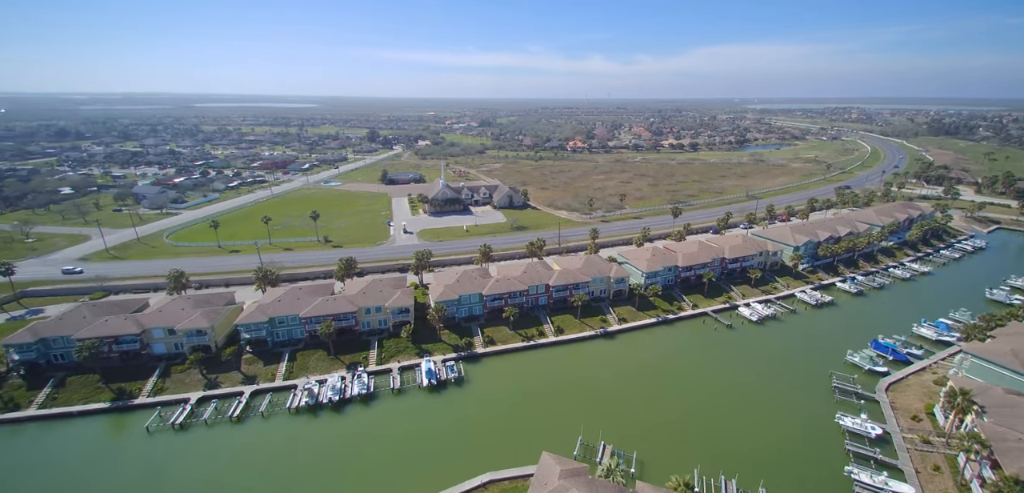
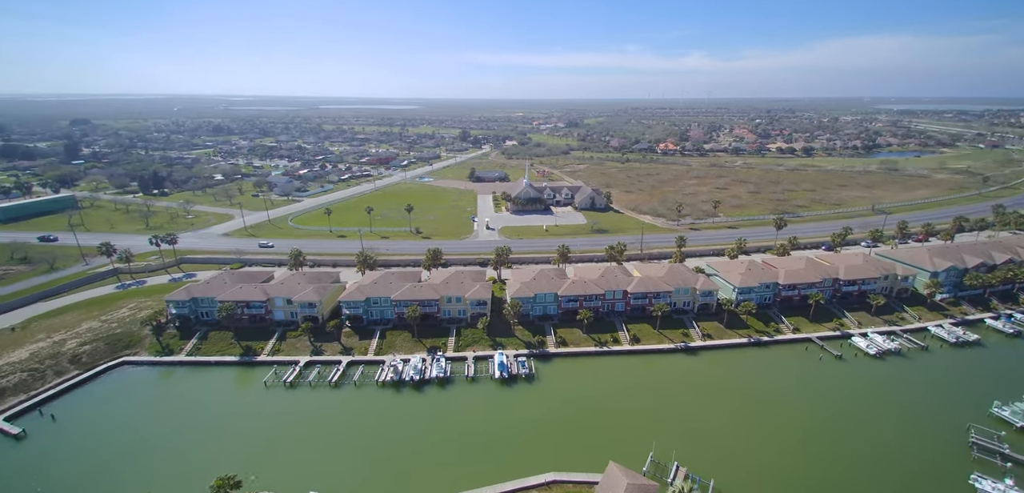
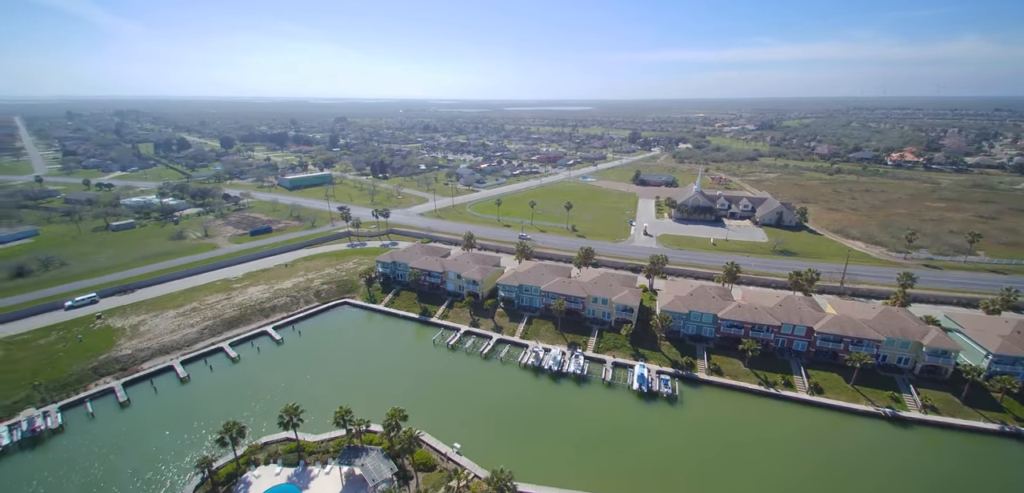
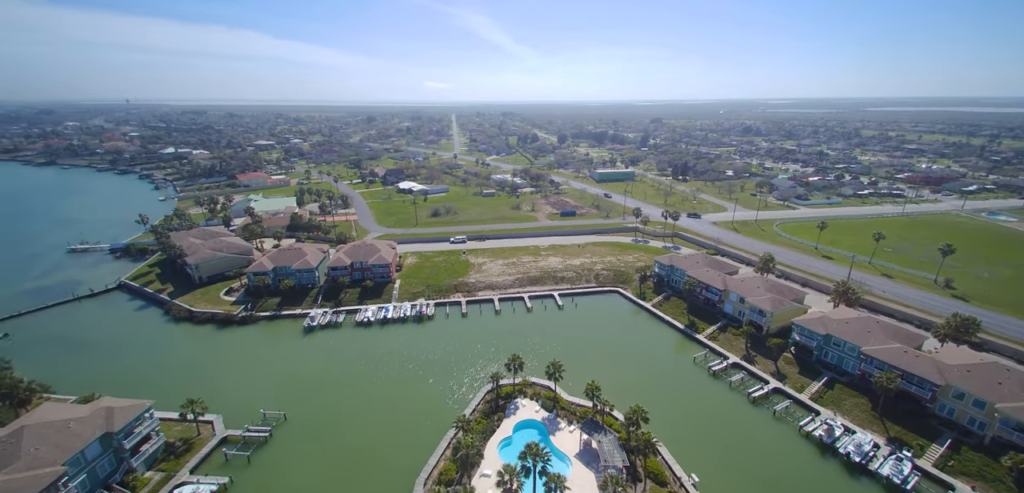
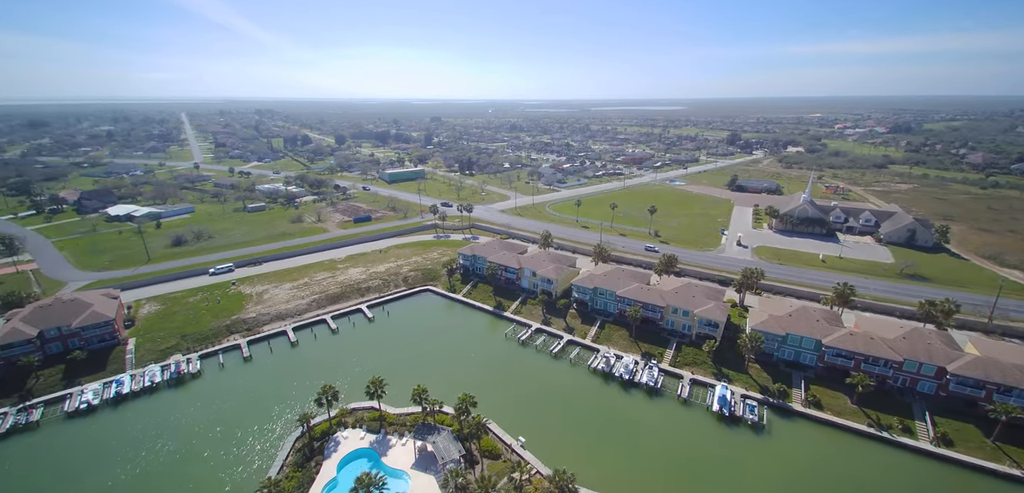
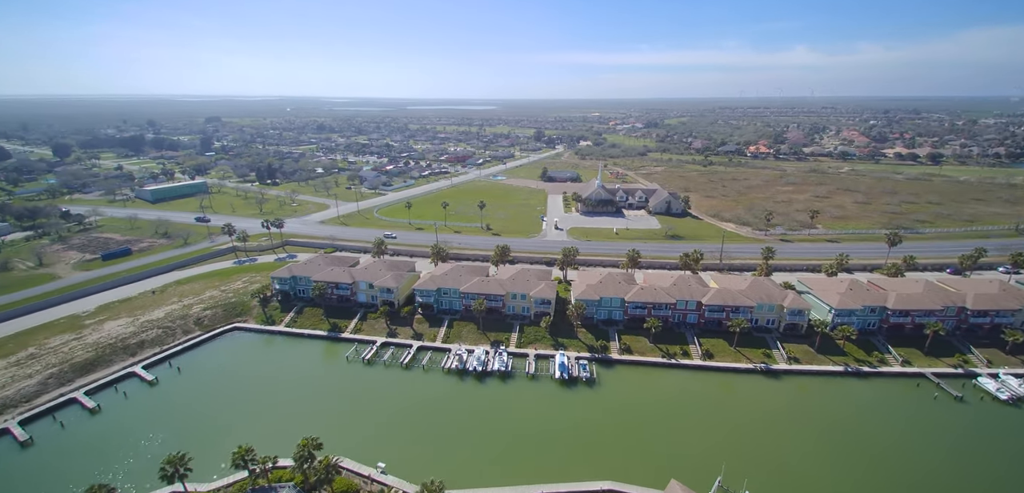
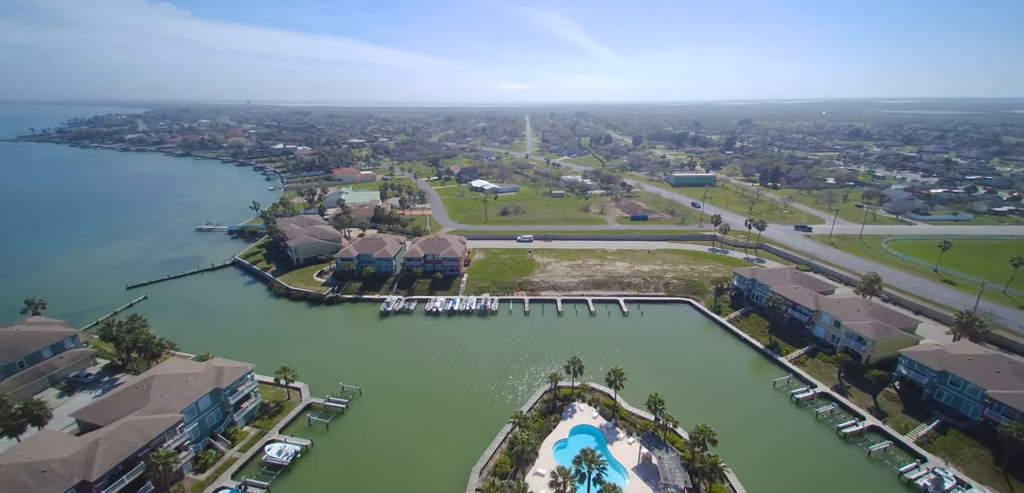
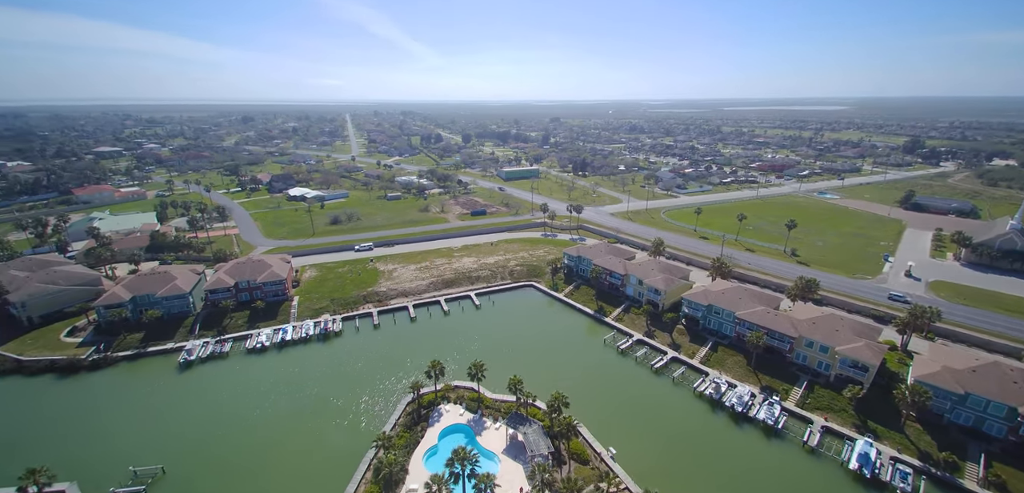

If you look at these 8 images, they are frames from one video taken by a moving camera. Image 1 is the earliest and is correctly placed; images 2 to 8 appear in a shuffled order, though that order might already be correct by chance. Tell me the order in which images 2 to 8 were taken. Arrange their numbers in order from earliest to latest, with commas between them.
2, 6, 3, 5, 8, 4, 7
